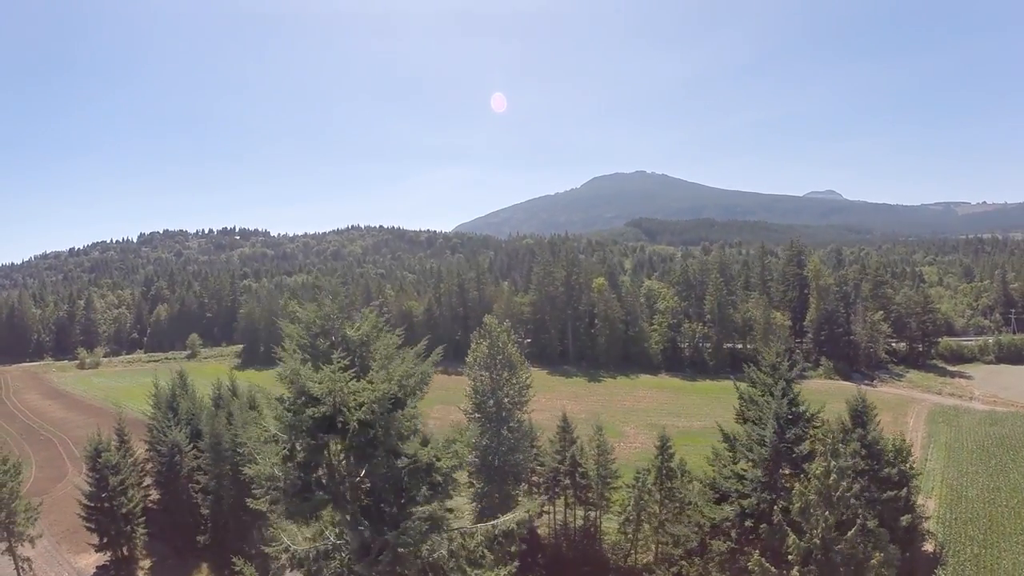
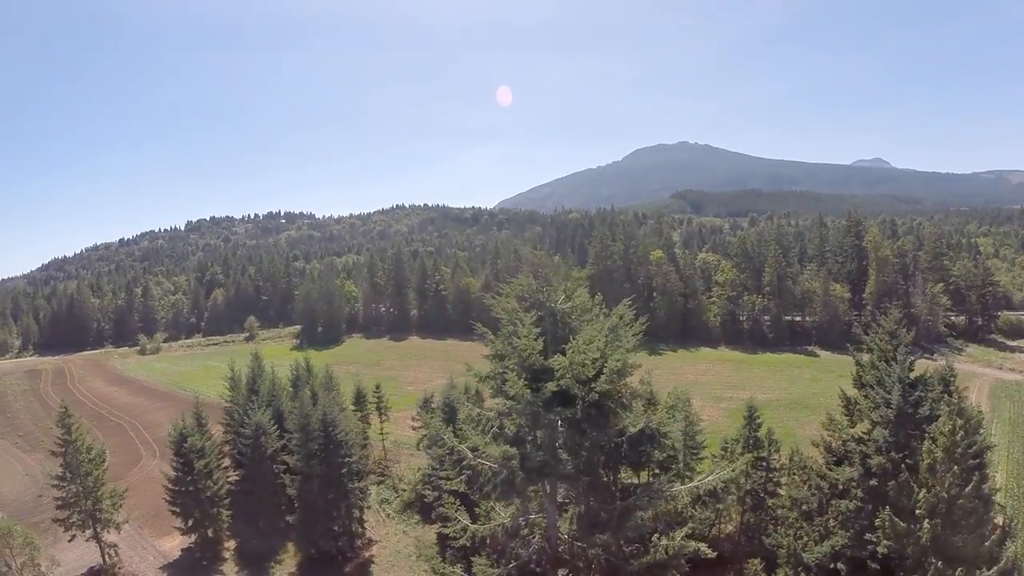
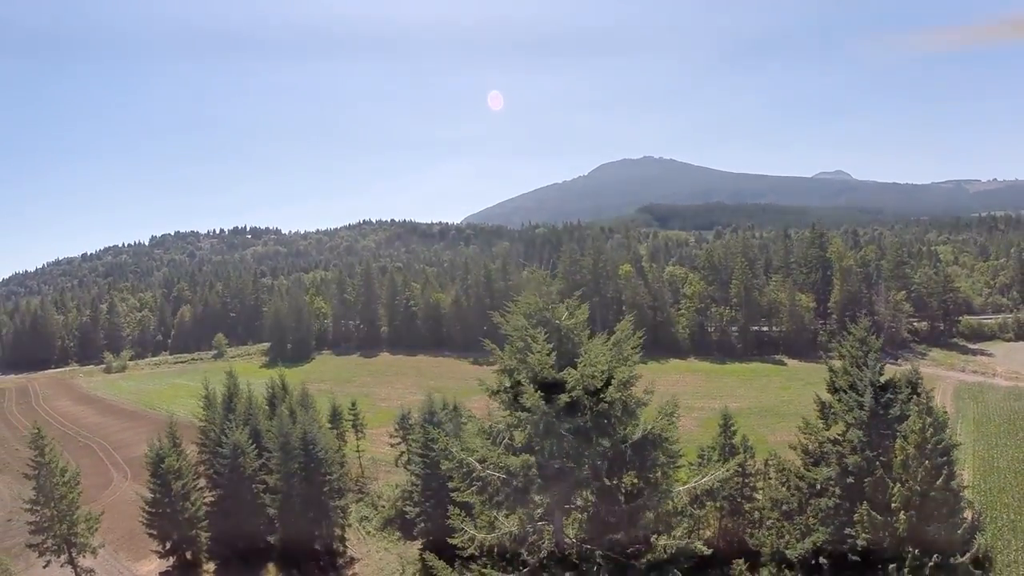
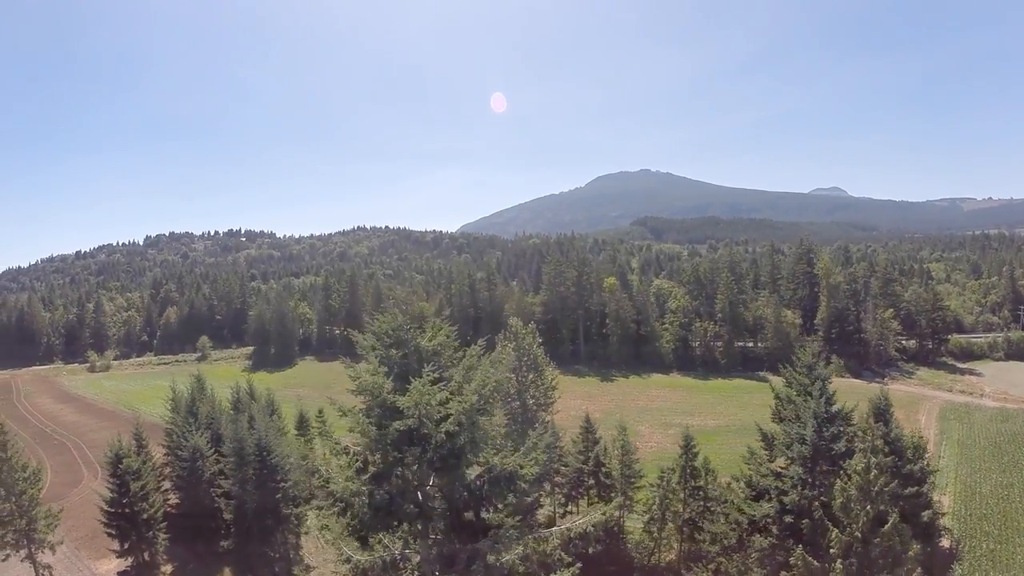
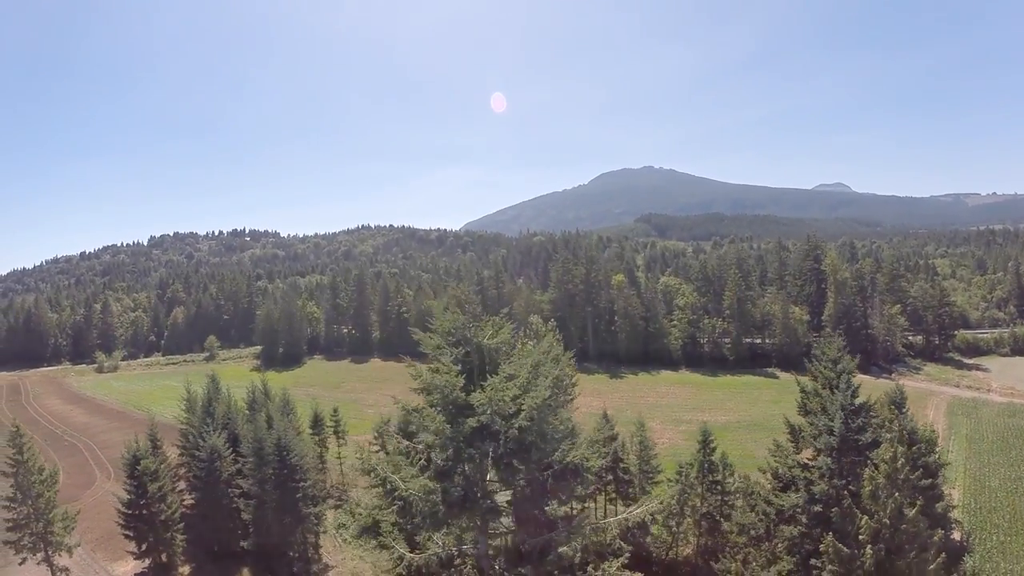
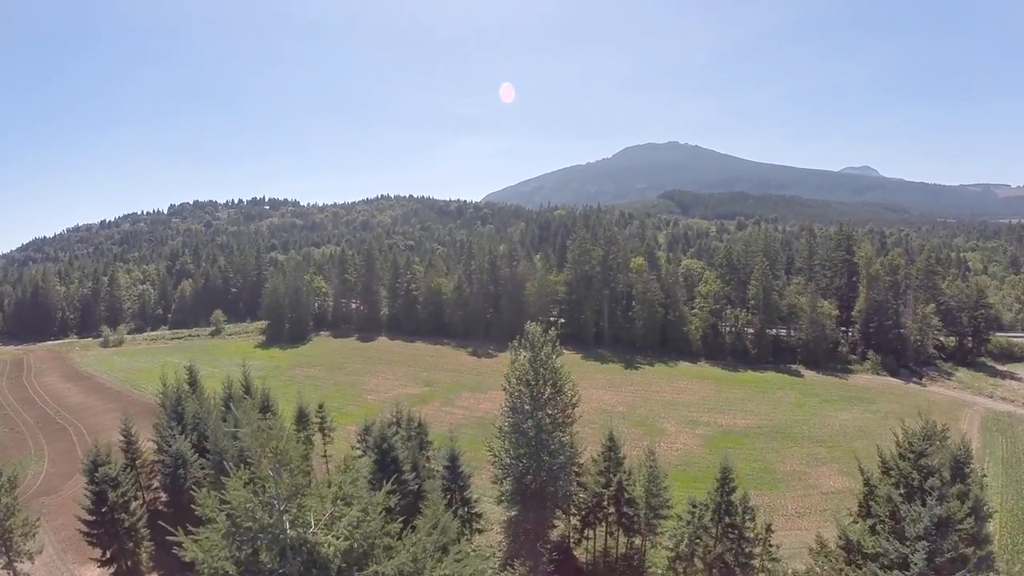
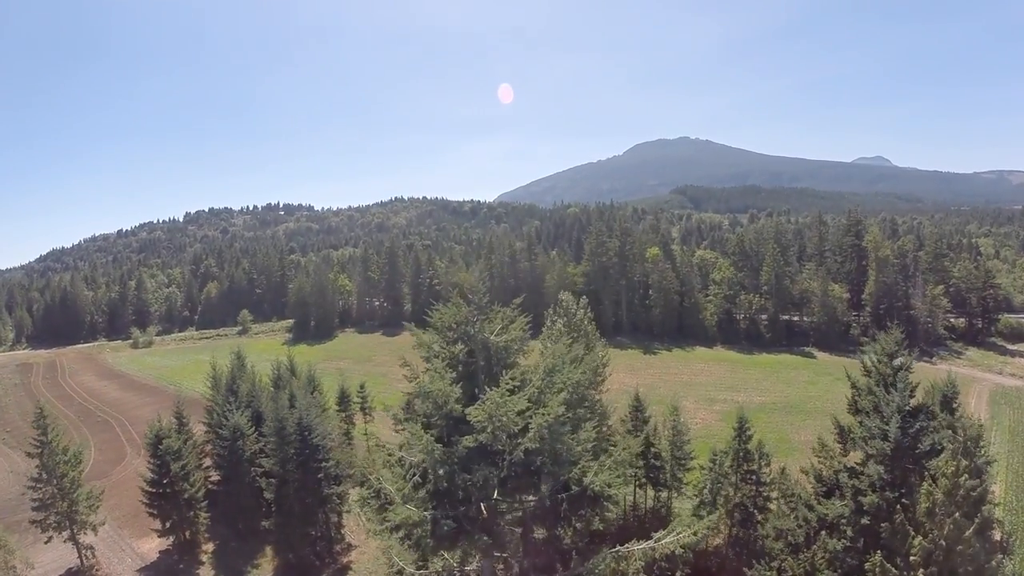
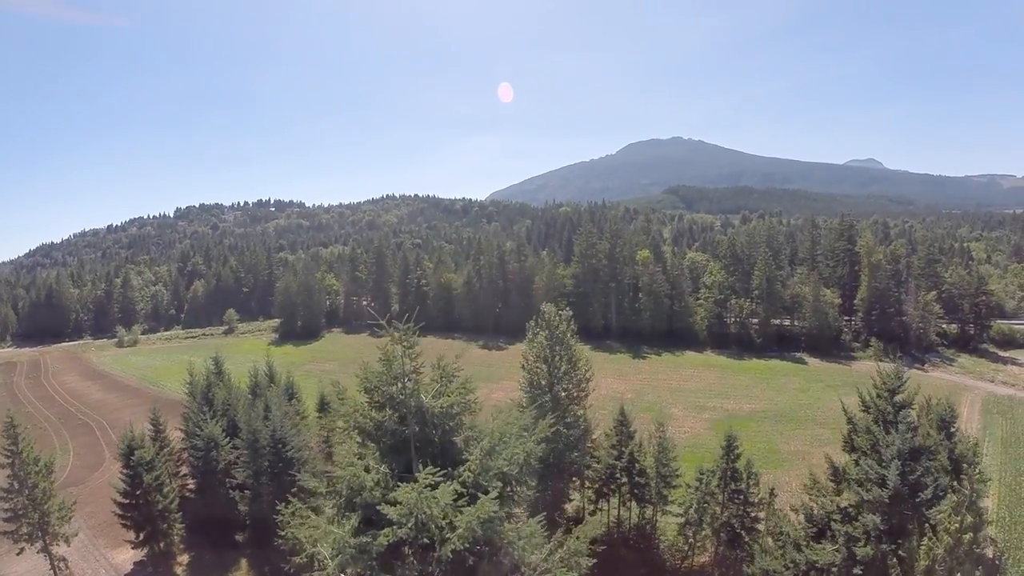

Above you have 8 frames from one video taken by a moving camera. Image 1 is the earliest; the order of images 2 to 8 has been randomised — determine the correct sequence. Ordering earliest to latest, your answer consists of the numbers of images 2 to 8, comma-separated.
4, 5, 3, 2, 7, 8, 6
